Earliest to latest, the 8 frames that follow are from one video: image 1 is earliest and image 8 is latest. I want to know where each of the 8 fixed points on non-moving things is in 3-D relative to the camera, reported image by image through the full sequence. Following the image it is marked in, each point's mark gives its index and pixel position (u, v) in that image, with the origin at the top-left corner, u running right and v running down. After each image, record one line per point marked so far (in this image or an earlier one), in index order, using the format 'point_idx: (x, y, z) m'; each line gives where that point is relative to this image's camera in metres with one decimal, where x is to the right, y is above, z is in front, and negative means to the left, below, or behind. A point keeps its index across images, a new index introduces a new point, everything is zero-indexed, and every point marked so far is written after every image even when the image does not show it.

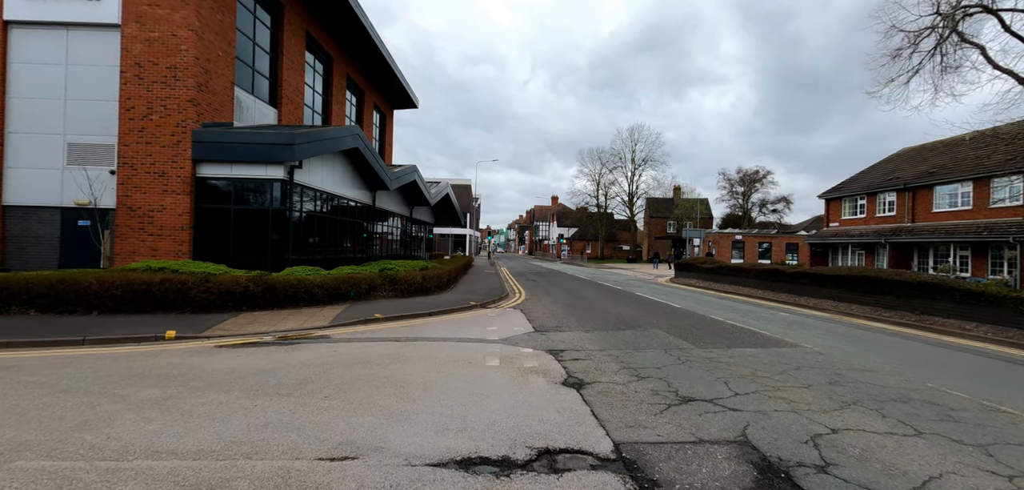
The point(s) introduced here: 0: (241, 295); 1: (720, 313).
0: (-5.9, -1.1, +9.1) m
1: (+5.4, -1.8, +10.8) m
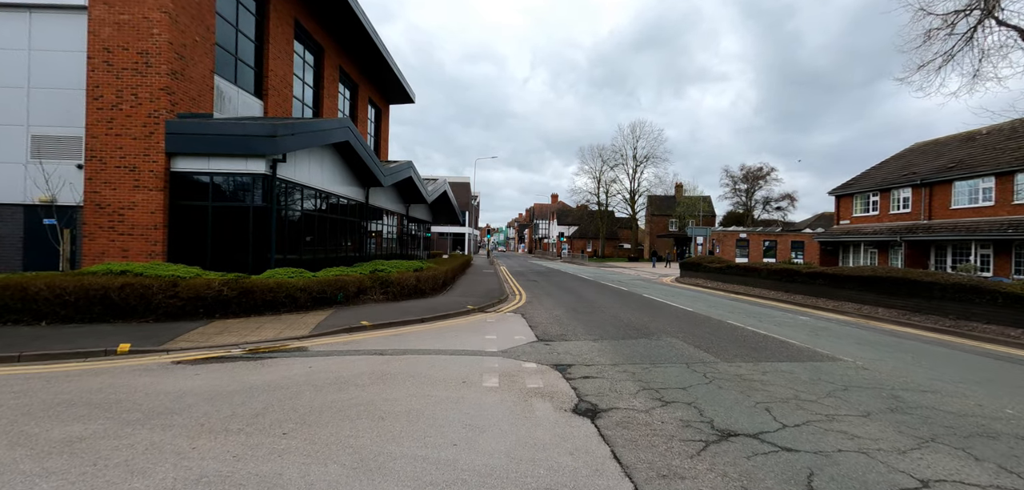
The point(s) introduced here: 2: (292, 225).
0: (-5.9, -1.1, +8.3) m
1: (+5.4, -1.7, +10.0) m
2: (-6.9, +0.6, +13.0) m
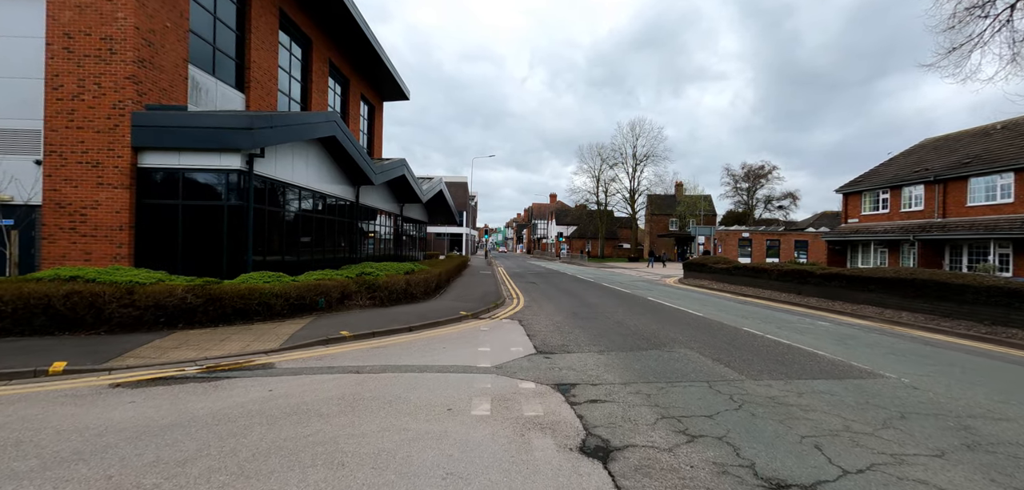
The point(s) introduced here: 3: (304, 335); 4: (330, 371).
0: (-6.0, -1.1, +7.4) m
1: (+5.3, -1.7, +9.2) m
2: (-7.0, +0.6, +12.2) m
3: (-3.7, -1.6, +7.4) m
4: (-2.5, -1.7, +5.6) m
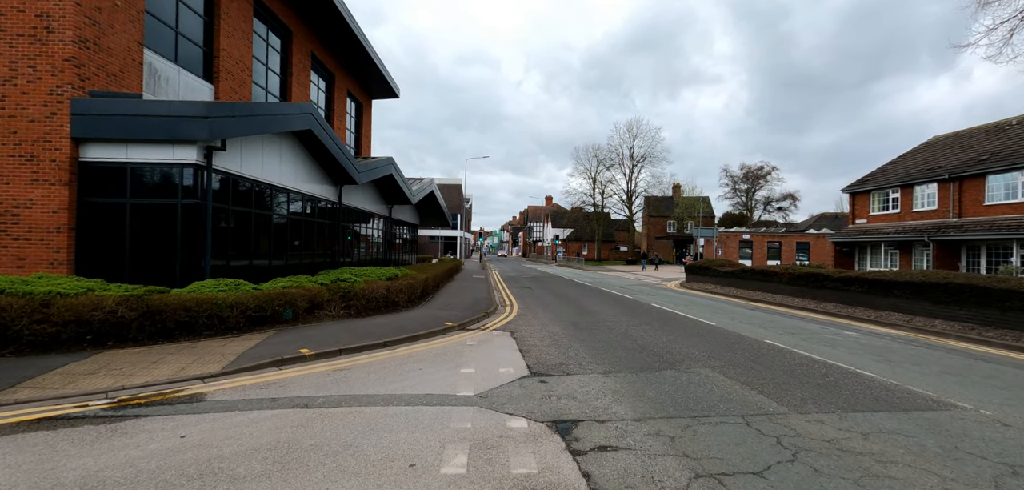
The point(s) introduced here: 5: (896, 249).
0: (-6.2, -1.2, +6.3) m
1: (+5.1, -1.8, +8.2) m
2: (-7.3, +0.5, +11.0) m
3: (-3.9, -1.6, +6.3) m
4: (-2.6, -1.7, +4.5) m
5: (+17.5, -0.2, +19.0) m
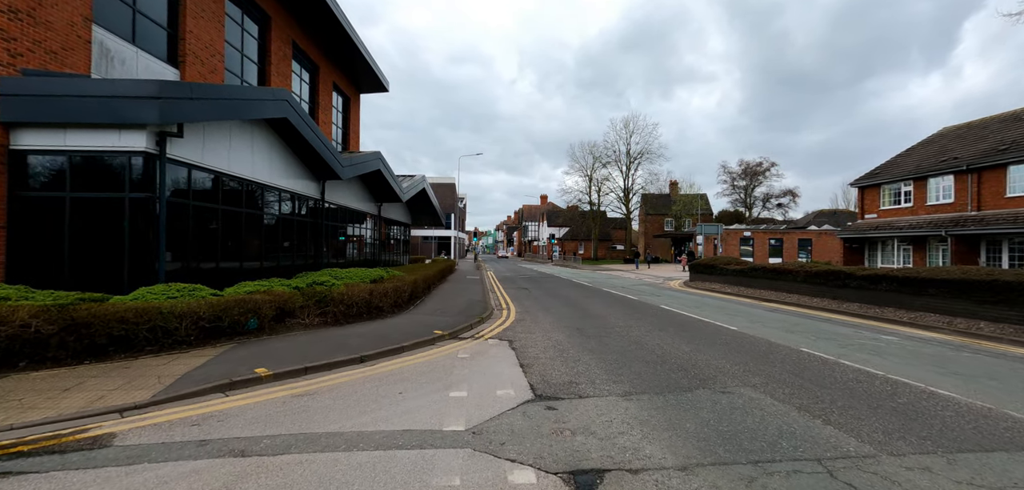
0: (-6.2, -1.2, +5.1) m
1: (+5.1, -1.7, +7.2) m
2: (-7.3, +0.5, +9.9) m
3: (-3.9, -1.6, +5.2) m
4: (-2.6, -1.7, +3.4) m
5: (+17.3, 0.0, +18.2) m
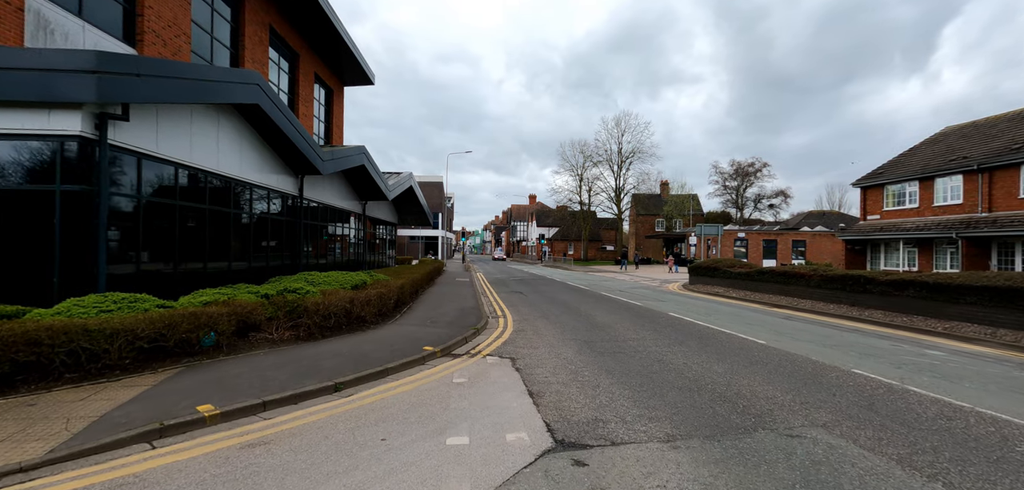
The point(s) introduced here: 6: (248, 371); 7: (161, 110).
0: (-6.0, -1.2, +3.9) m
1: (+5.1, -1.7, +6.3) m
2: (-7.4, +0.4, +8.6) m
3: (-3.8, -1.7, +4.1) m
4: (-2.4, -1.7, +2.3) m
5: (+17.0, -0.1, +17.6) m
6: (-3.4, -1.6, +5.5) m
7: (-7.2, +2.8, +8.6) m
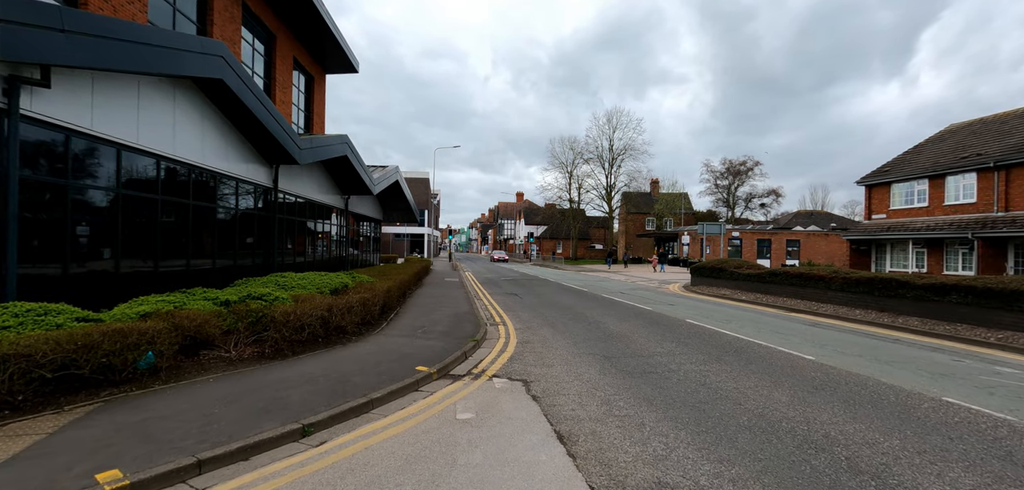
0: (-5.8, -1.2, +2.5) m
1: (+5.3, -1.7, +5.3) m
2: (-7.2, +0.5, +7.2) m
3: (-3.5, -1.6, +2.8) m
4: (-2.1, -1.7, +1.1) m
5: (+16.8, -0.1, +17.0) m
6: (-3.2, -1.6, +4.2) m
7: (-7.1, +2.8, +7.2) m
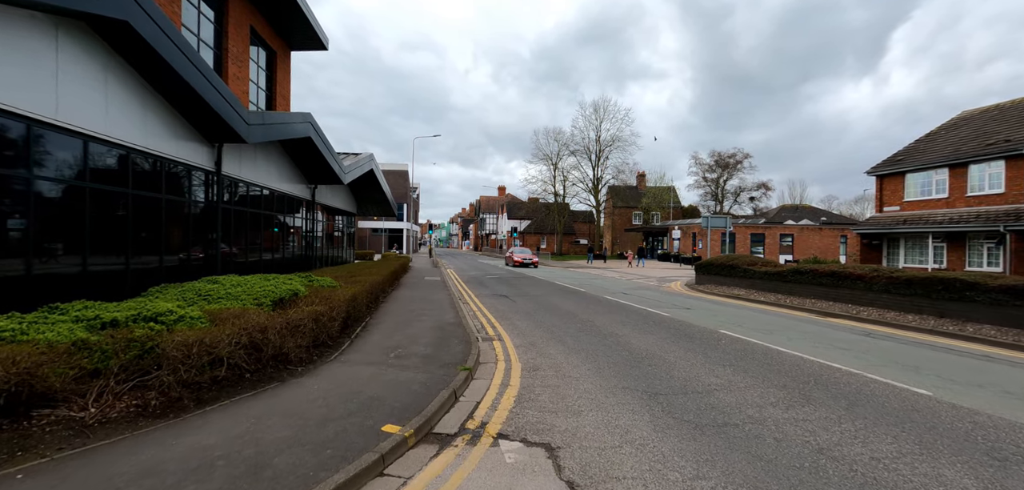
0: (-5.5, -1.2, +0.4) m
1: (+5.5, -1.7, +3.6) m
2: (-7.2, +0.5, +4.9) m
3: (-3.2, -1.6, +0.7) m
4: (-1.7, -1.8, -0.9) m
5: (+16.4, +0.1, +15.9) m
6: (-3.0, -1.6, +2.1) m
7: (-7.0, +2.9, +4.9) m
